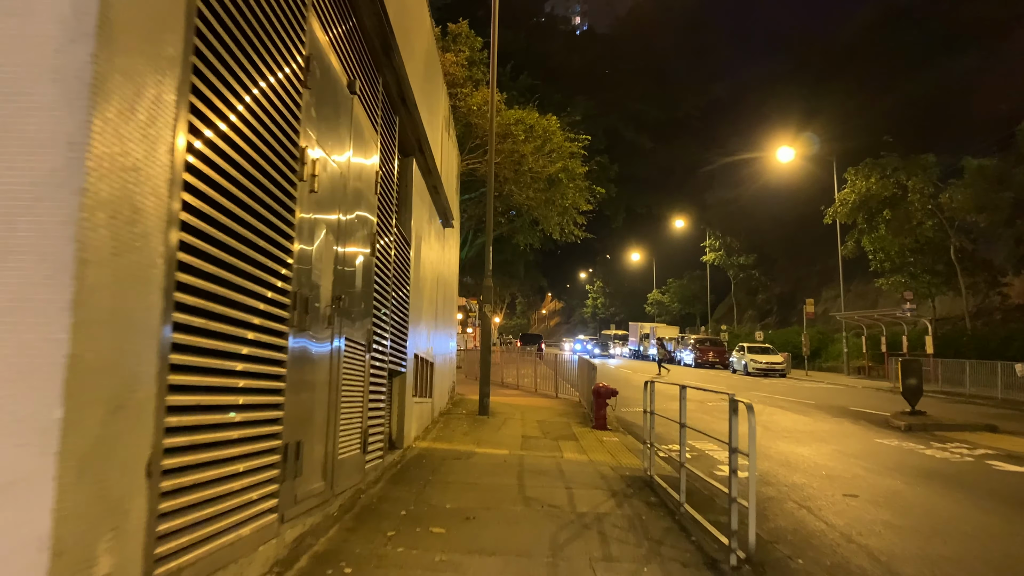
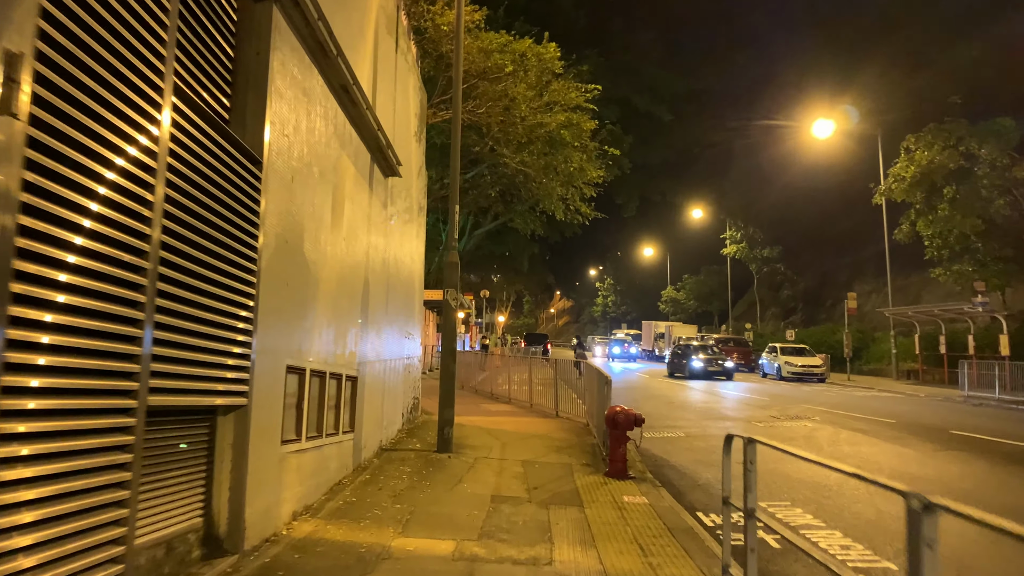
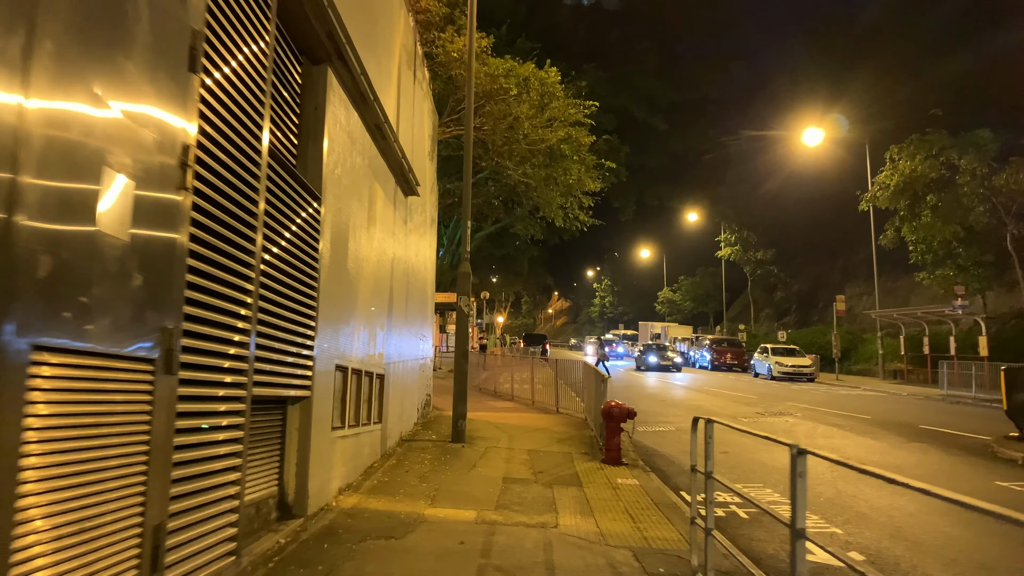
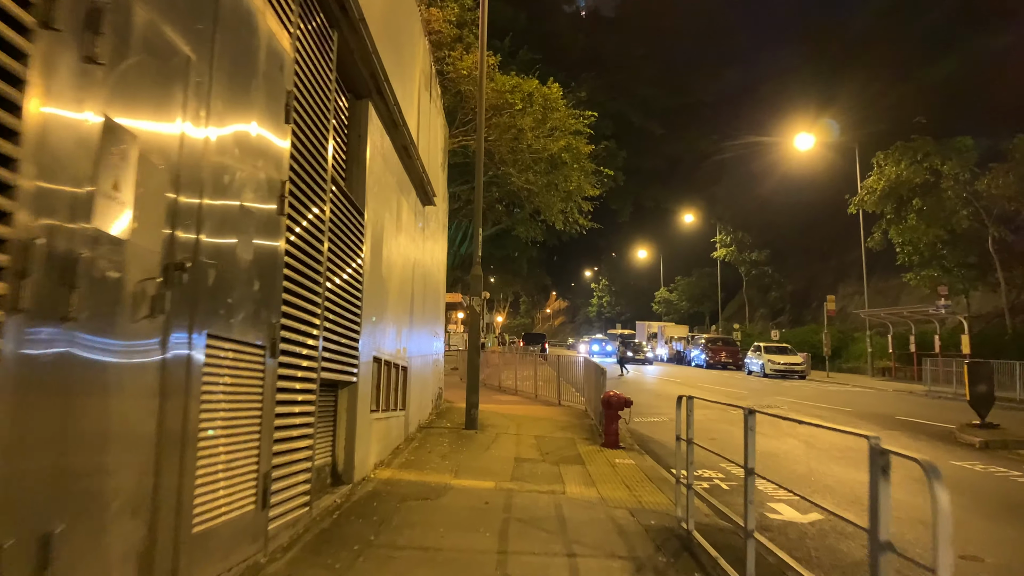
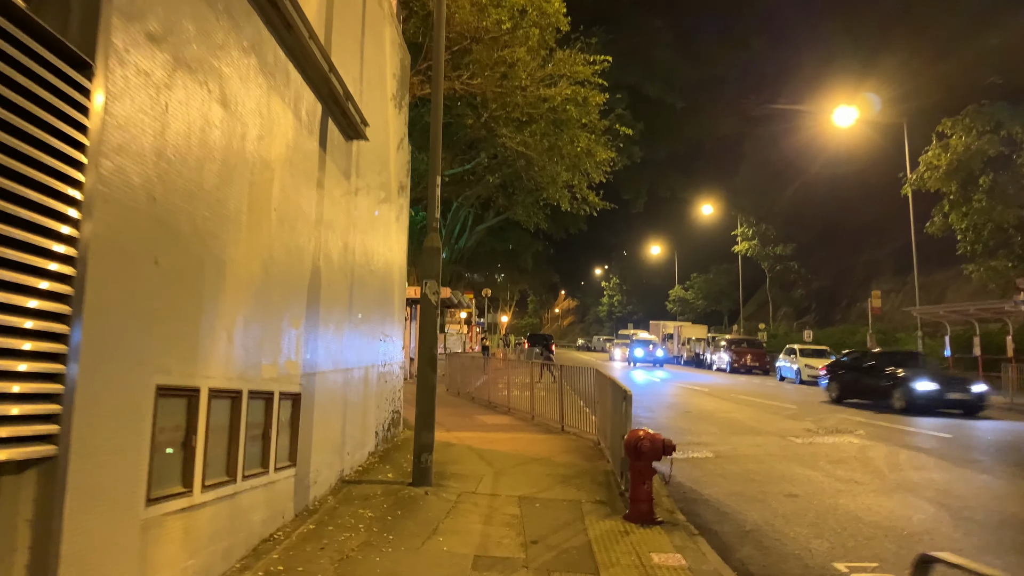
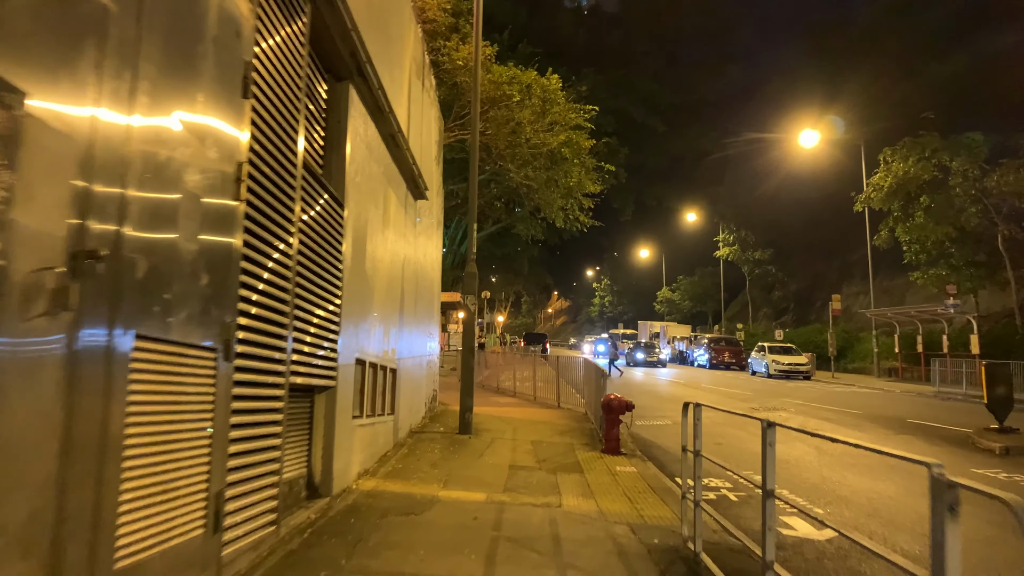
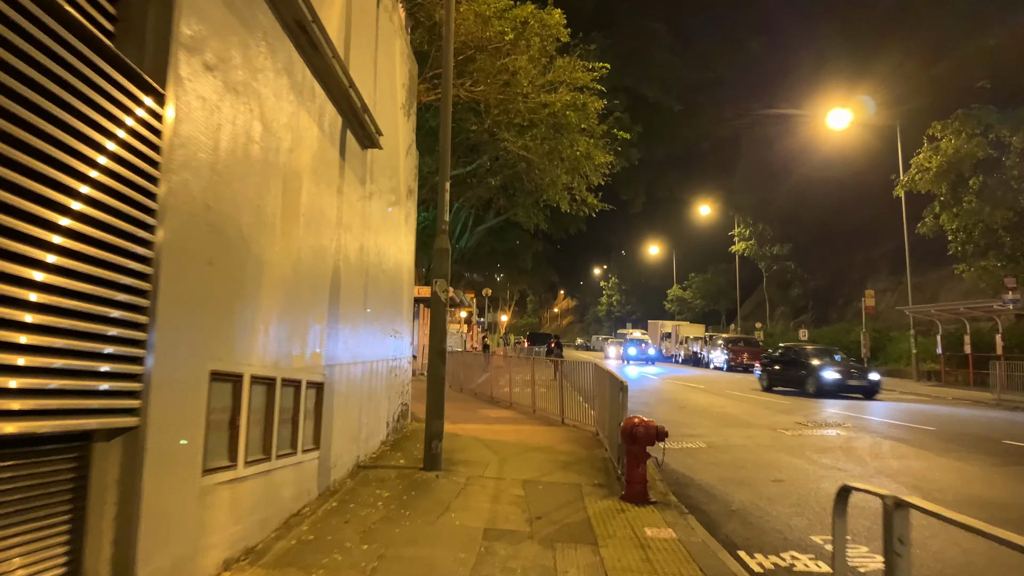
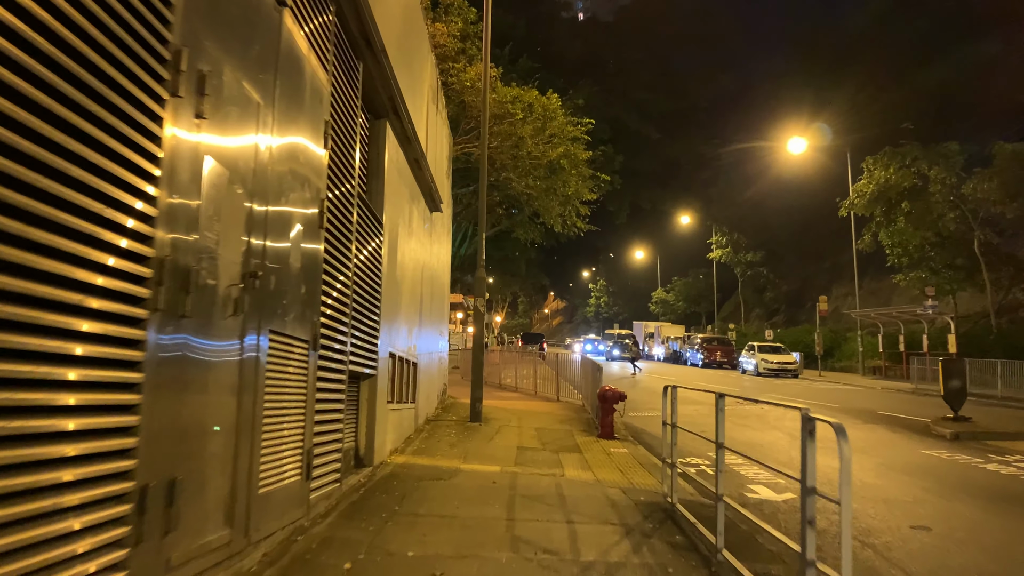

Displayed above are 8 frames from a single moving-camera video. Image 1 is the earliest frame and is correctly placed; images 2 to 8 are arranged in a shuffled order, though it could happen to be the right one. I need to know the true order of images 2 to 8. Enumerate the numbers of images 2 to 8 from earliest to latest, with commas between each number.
8, 4, 6, 3, 2, 7, 5
